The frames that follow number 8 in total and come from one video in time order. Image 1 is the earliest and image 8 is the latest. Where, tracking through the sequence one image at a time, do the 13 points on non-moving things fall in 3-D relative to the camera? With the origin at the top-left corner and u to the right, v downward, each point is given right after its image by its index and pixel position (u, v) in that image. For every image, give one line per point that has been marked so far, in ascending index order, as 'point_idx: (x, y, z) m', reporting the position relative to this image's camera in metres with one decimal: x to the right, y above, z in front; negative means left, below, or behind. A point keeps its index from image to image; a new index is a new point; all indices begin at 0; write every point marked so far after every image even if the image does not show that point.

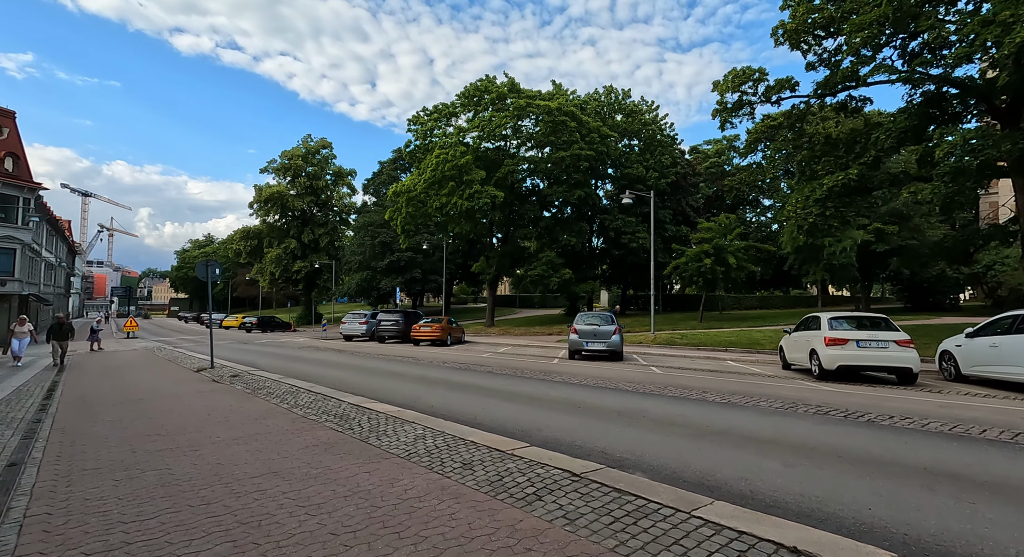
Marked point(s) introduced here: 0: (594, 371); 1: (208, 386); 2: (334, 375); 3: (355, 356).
0: (+1.8, -2.0, +11.4) m
1: (-5.5, -2.3, +9.7) m
2: (-3.9, -2.3, +11.7) m
3: (-5.5, -2.8, +18.6) m
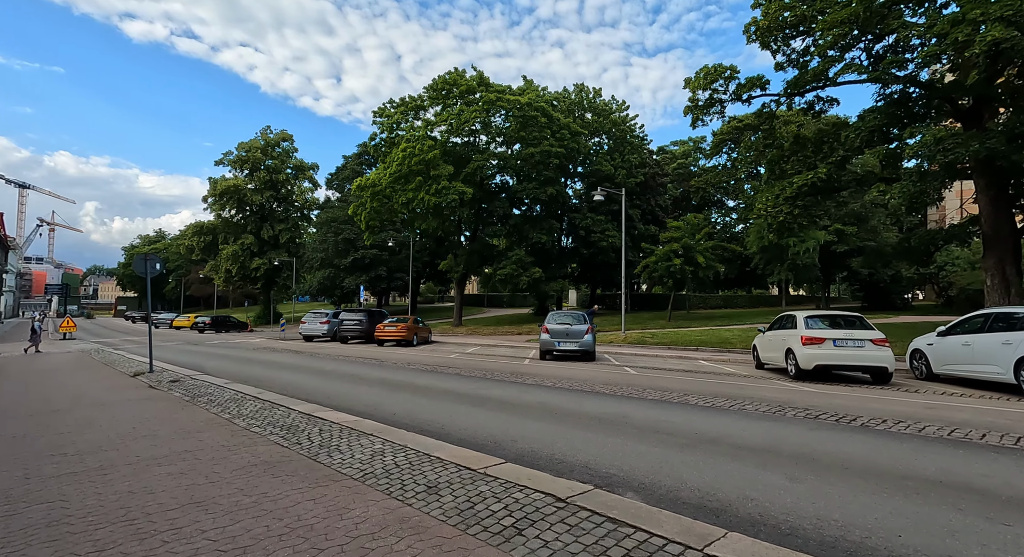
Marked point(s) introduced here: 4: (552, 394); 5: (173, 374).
0: (+1.1, -1.9, +10.9) m
1: (-6.0, -2.2, +8.8) m
2: (-4.5, -2.3, +10.9) m
3: (-6.6, -2.7, +17.7) m
4: (+0.6, -1.7, +7.9) m
5: (-6.7, -2.3, +10.7) m
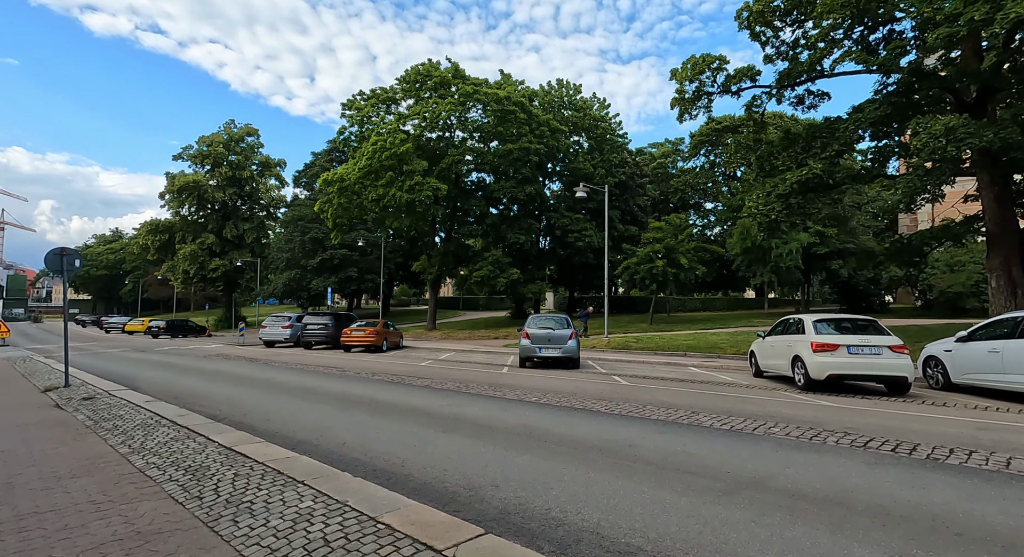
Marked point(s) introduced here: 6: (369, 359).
0: (+0.7, -1.9, +9.8) m
1: (-6.4, -2.2, +7.3) m
2: (-5.0, -2.2, +9.4) m
3: (-7.3, -2.8, +16.1) m
4: (+0.3, -1.7, +6.7) m
5: (-7.1, -2.3, +9.1) m
6: (-5.2, -3.0, +19.5) m
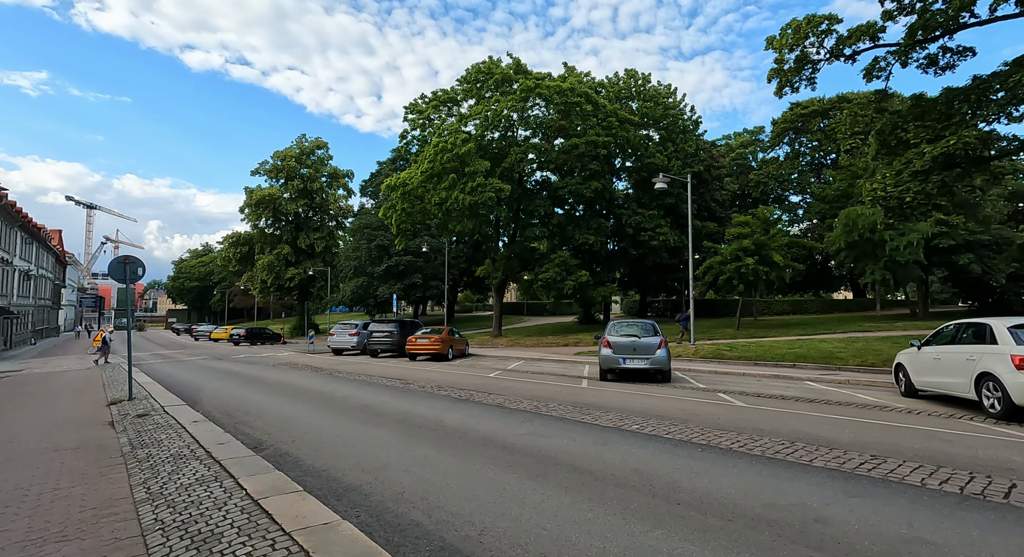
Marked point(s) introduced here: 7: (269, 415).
0: (+2.1, -1.9, +8.1) m
1: (-5.2, -2.3, +6.5) m
2: (-3.6, -2.3, +8.5) m
3: (-5.1, -2.9, +15.4) m
4: (+1.3, -1.7, +5.1) m
5: (-5.7, -2.4, +8.4) m
6: (-2.7, -3.2, +18.5) m
7: (-4.5, -2.5, +9.8) m
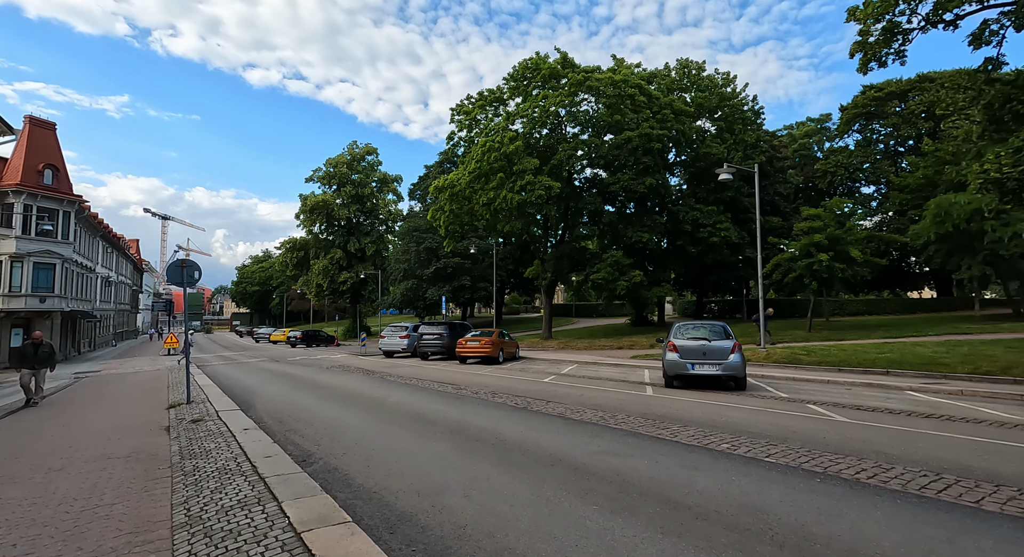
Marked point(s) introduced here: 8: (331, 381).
0: (+3.0, -1.9, +7.2) m
1: (-4.5, -2.3, +6.2) m
2: (-2.6, -2.4, +8.1) m
3: (-3.6, -3.0, +15.1) m
4: (+1.9, -1.6, +4.3) m
5: (-4.8, -2.5, +8.2) m
6: (-0.9, -3.2, +18.0) m
7: (-3.4, -2.6, +9.4) m
8: (-5.6, -3.2, +16.5) m
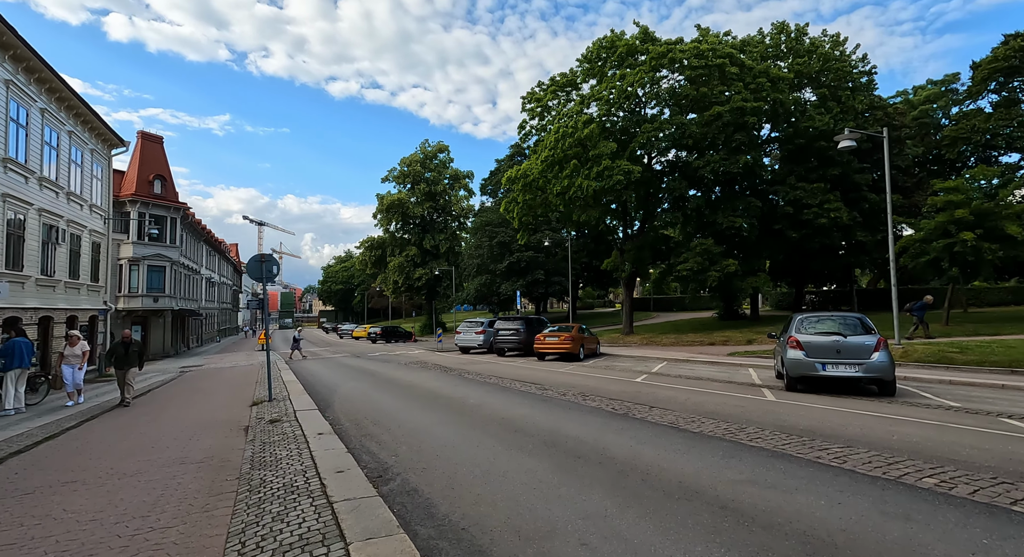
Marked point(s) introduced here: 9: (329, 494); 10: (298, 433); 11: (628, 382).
0: (+4.2, -1.6, +5.6) m
1: (-3.3, -2.2, +5.6) m
2: (-1.3, -2.2, +7.2) m
3: (-1.3, -2.8, +14.3) m
4: (+2.7, -1.4, +2.9) m
5: (-3.4, -2.3, +7.6) m
6: (+1.8, -2.9, +16.8) m
7: (-1.9, -2.4, +8.7) m
8: (-3.1, -3.0, +16.0) m
9: (-1.7, -1.9, +4.9) m
10: (-3.3, -2.4, +8.1) m
11: (+2.8, -2.5, +12.7) m
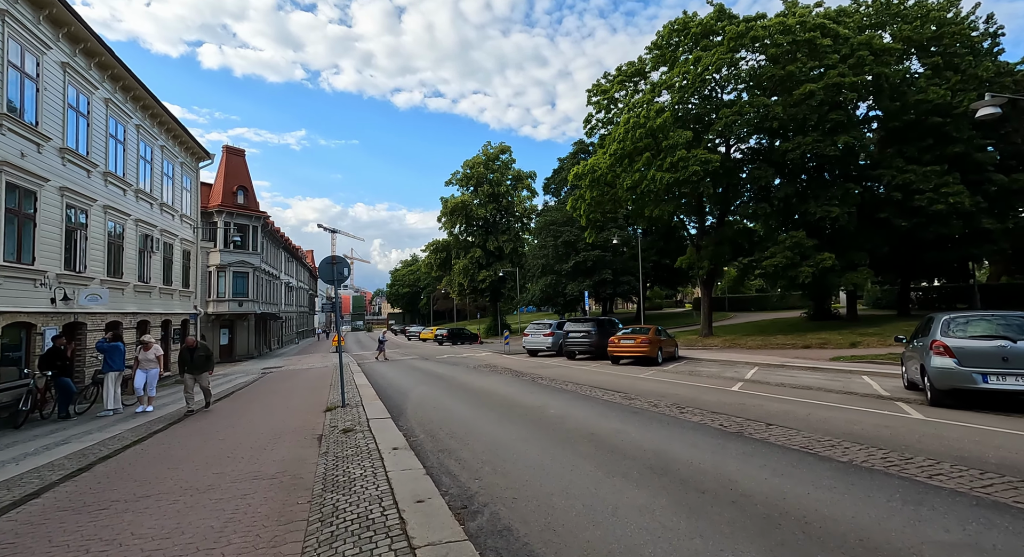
0: (+5.1, -1.6, +4.2) m
1: (-2.3, -2.3, +5.1) m
2: (-0.1, -2.2, +6.4) m
3: (+0.7, -2.8, +13.4) m
4: (+3.4, -1.4, +1.6) m
5: (-2.2, -2.4, +7.1) m
6: (+4.1, -2.9, +15.6) m
7: (-0.5, -2.4, +7.9) m
8: (-0.9, -3.1, +15.3) m
9: (-0.8, -1.9, +4.2) m
10: (-2.0, -2.4, +7.5) m
11: (+4.6, -2.4, +11.4) m
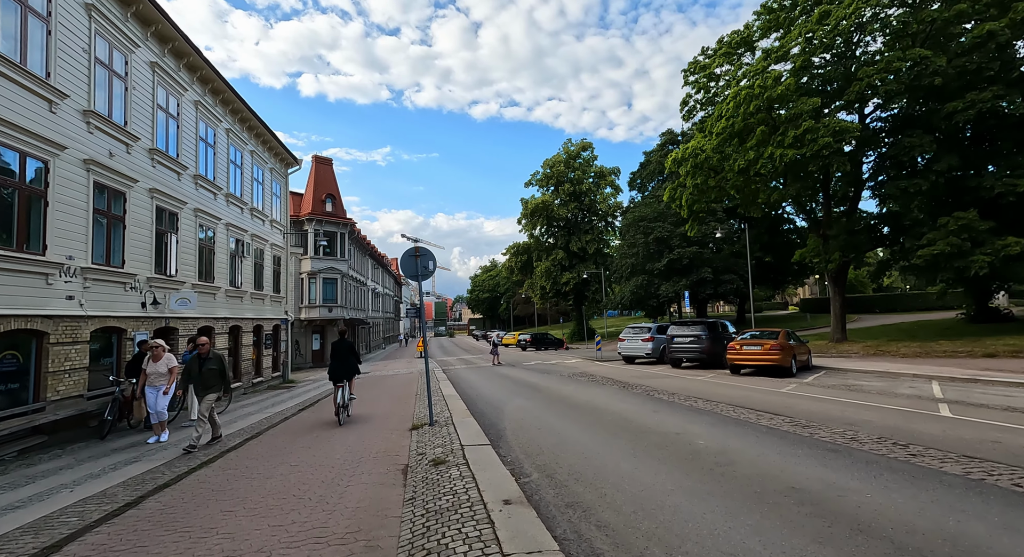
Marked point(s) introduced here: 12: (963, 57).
0: (+6.1, -1.2, +1.1) m
1: (-1.1, -2.1, +3.1) m
2: (+1.3, -2.0, +4.0) m
3: (+3.2, -2.6, +10.9) m
4: (+4.0, -1.1, -1.2) m
5: (-0.6, -2.2, +5.0) m
6: (+6.8, -2.7, +12.5) m
7: (+1.1, -2.2, +5.6) m
8: (+1.9, -2.9, +13.0) m
9: (+0.3, -1.7, +1.9) m
10: (-0.4, -2.2, +5.4) m
11: (+6.7, -2.2, +8.3) m
12: (+15.2, +7.3, +17.7) m
